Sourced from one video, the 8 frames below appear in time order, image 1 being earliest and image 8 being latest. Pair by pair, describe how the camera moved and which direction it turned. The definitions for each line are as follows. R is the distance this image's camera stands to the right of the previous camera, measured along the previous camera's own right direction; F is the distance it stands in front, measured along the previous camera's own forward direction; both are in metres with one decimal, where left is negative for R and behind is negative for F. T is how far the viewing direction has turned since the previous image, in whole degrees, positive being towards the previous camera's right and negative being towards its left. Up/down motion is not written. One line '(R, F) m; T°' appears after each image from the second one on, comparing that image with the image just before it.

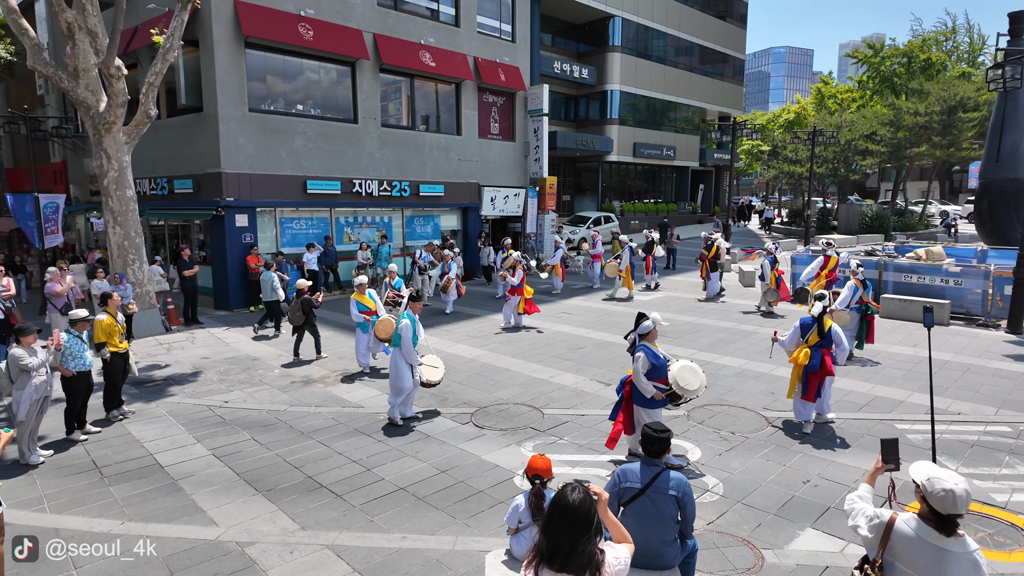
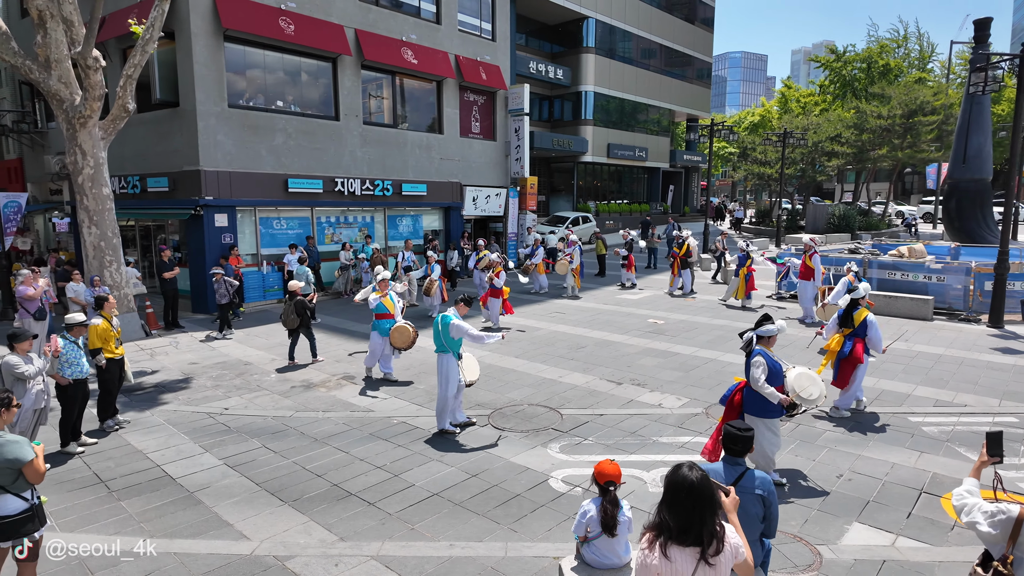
(-0.7, +0.2) m; +3°
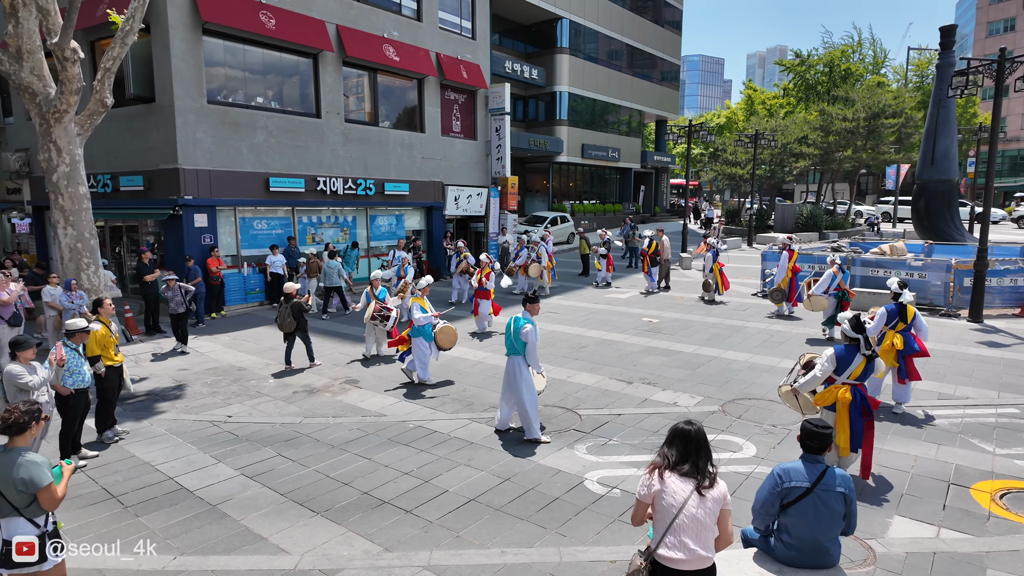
(-0.7, +0.1) m; +3°
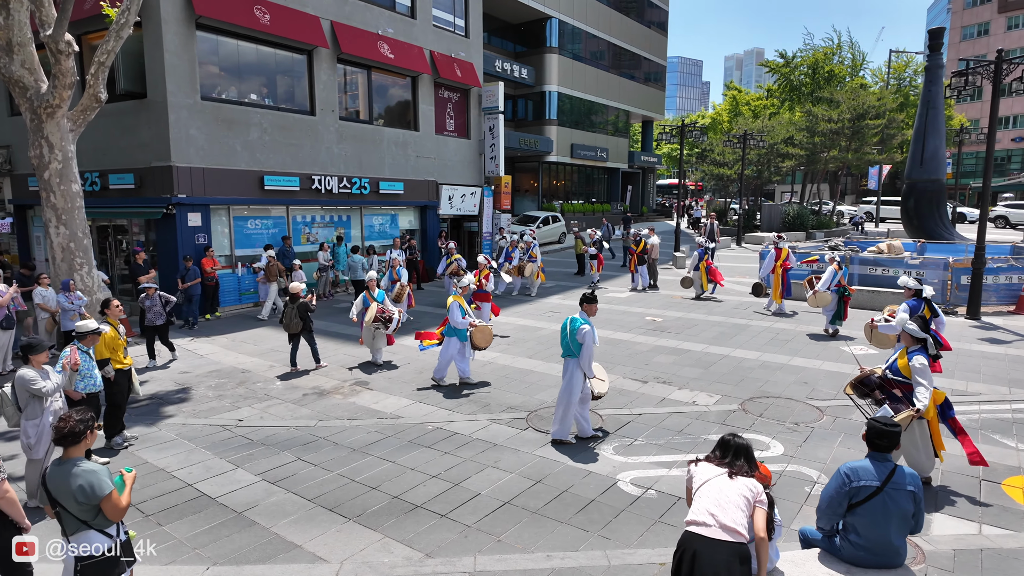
(-0.5, +0.1) m; +2°
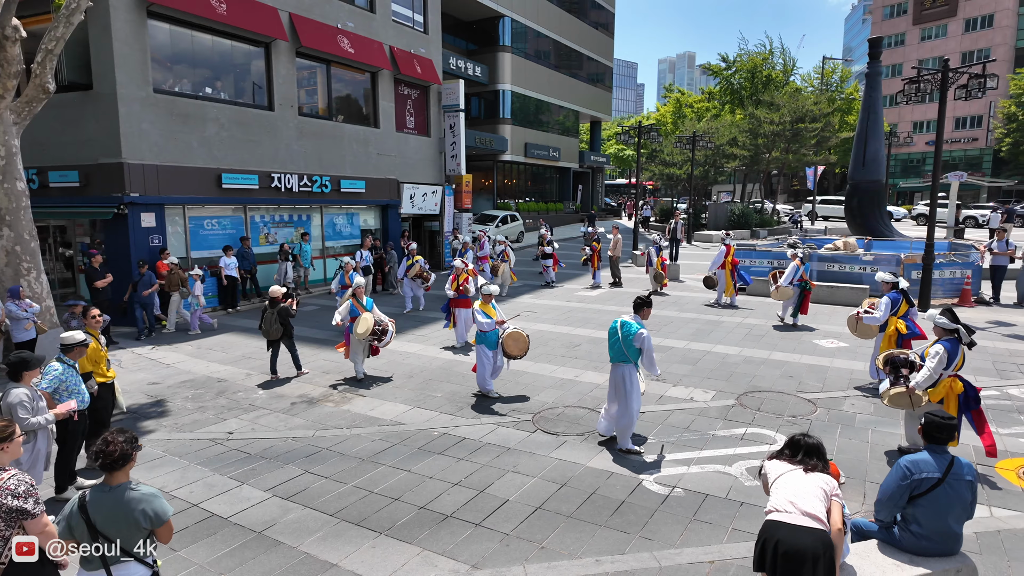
(-0.8, +0.1) m; +6°
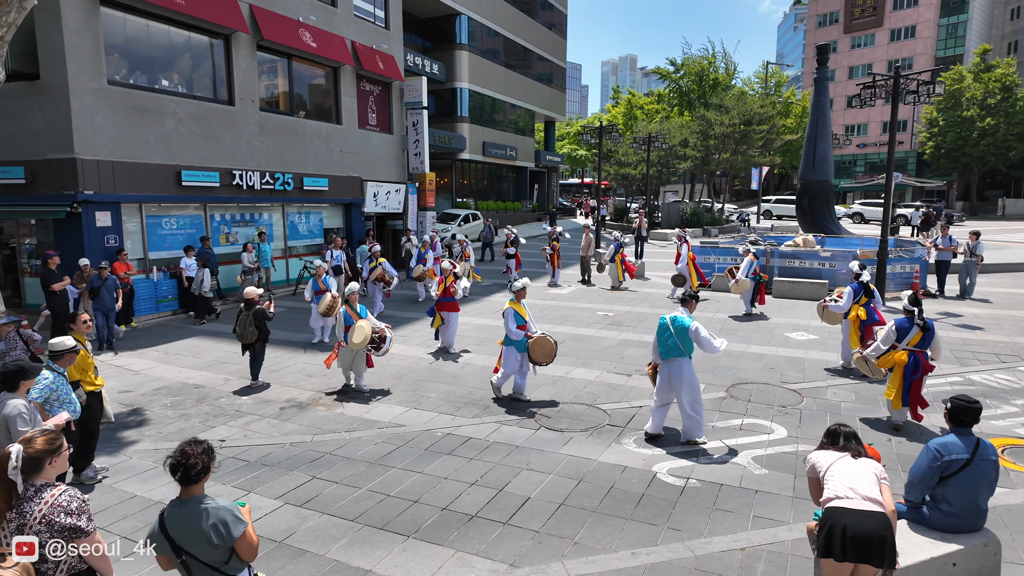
(-0.7, 0.0) m; +5°
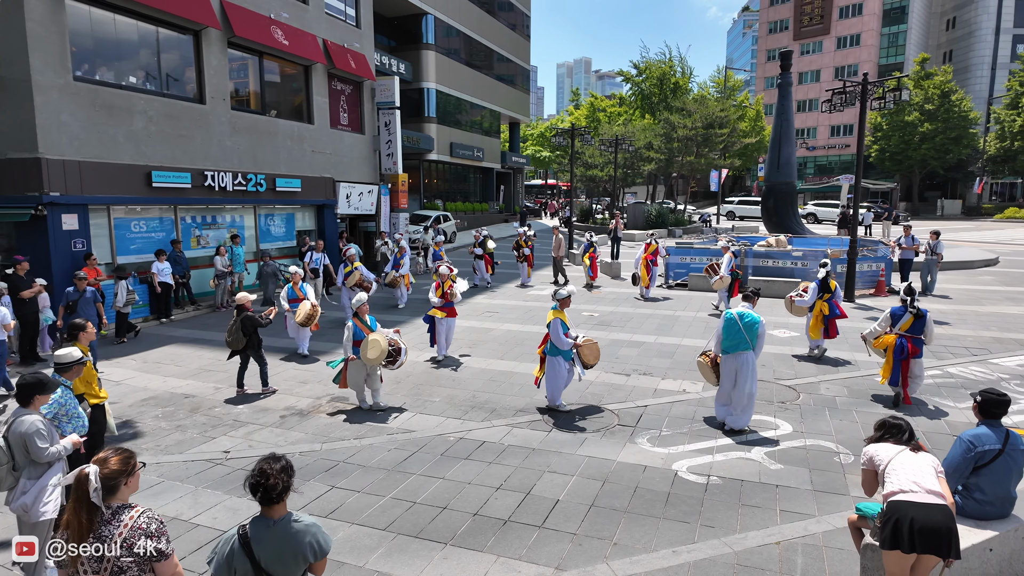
(-0.6, 0.0) m; +4°
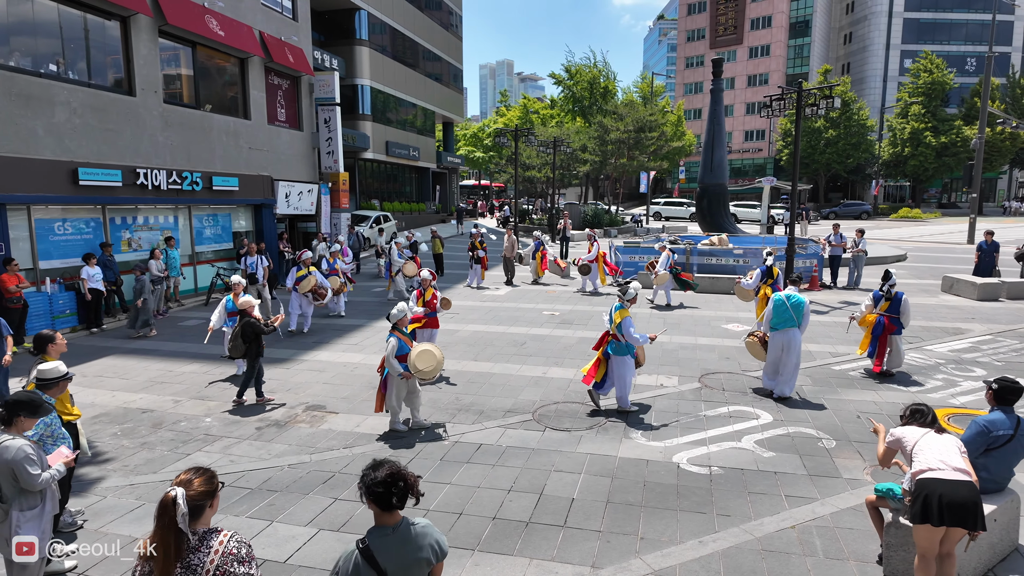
(-0.8, +0.1) m; +7°
